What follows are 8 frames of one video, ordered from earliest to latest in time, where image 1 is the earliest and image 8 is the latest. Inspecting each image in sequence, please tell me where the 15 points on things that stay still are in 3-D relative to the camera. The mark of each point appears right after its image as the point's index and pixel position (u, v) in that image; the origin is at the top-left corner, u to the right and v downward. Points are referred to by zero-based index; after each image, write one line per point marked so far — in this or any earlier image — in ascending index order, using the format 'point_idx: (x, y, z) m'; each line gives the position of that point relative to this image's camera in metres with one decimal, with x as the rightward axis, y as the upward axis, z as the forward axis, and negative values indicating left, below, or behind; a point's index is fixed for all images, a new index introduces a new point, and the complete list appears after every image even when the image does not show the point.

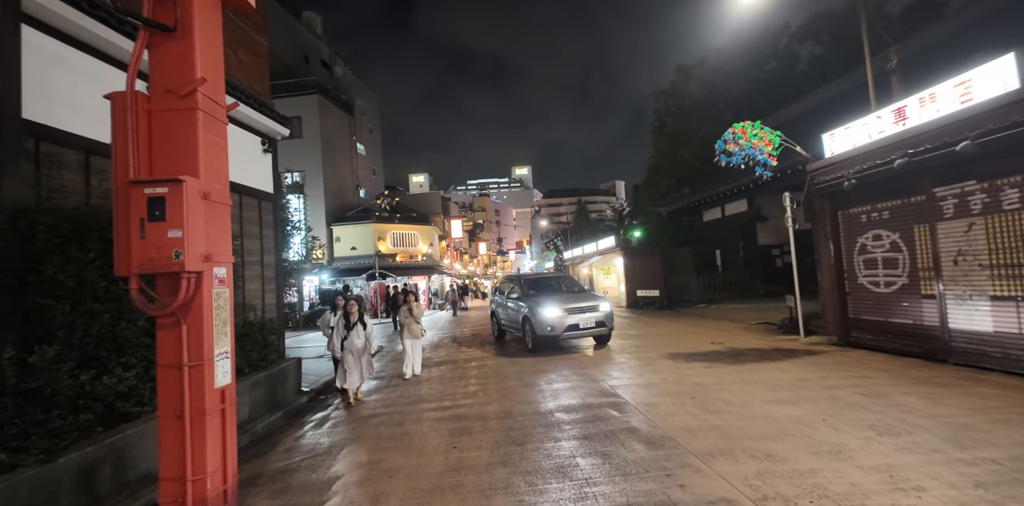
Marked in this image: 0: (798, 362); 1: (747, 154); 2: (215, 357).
0: (+5.0, -1.9, +7.4) m
1: (+4.9, +2.1, +8.8) m
2: (-2.3, -0.8, +3.4) m
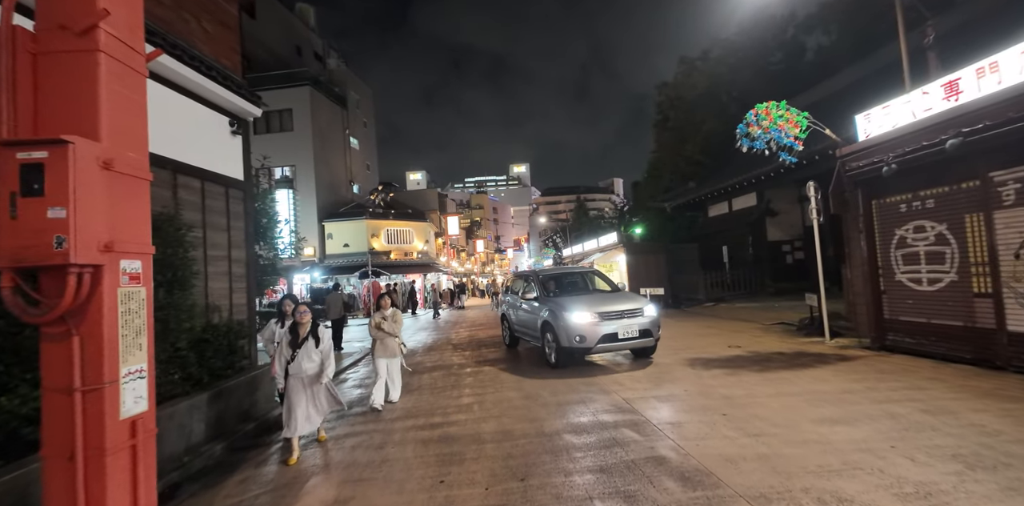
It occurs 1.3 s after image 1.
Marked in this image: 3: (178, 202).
0: (+5.0, -1.8, +6.6) m
1: (+4.9, +2.2, +7.9) m
2: (-2.3, -0.7, +2.5) m
3: (-4.9, +0.7, +6.2) m
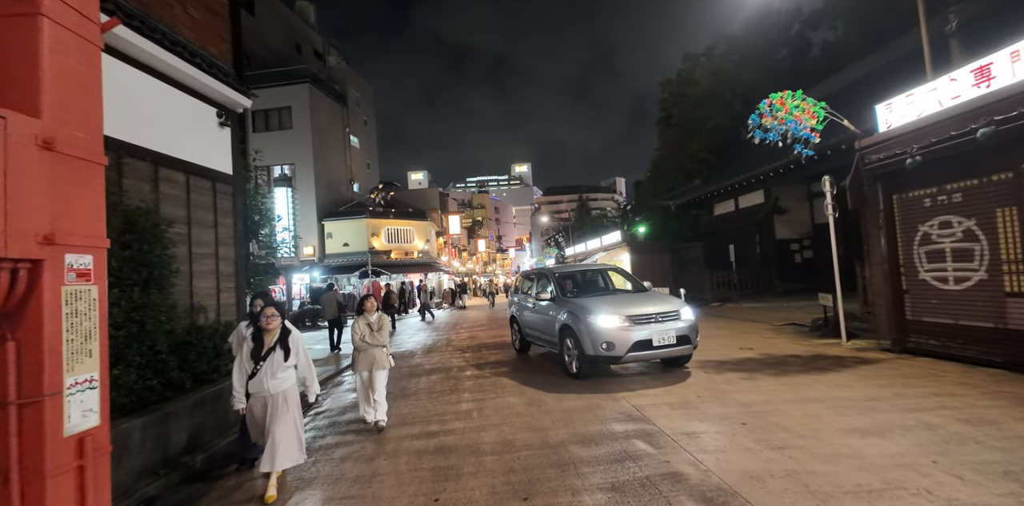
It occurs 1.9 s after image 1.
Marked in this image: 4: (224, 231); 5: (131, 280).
0: (+5.0, -1.8, +6.2) m
1: (+4.9, +2.2, +7.6) m
2: (-2.3, -0.7, +2.1) m
3: (-4.9, +0.8, +5.9) m
4: (-4.8, +0.4, +7.1) m
5: (-4.3, -0.3, +4.8) m
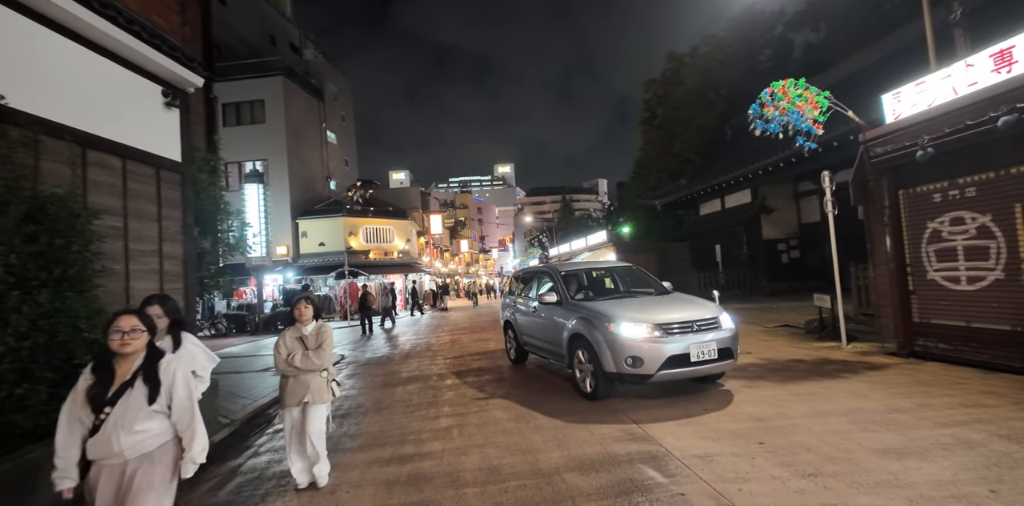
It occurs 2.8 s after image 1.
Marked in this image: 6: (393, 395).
0: (+4.8, -1.7, +5.7) m
1: (+4.6, +2.2, +7.1) m
2: (-2.3, -0.7, +1.4) m
3: (-5.1, +0.8, +5.0) m
4: (-5.0, +0.4, +6.2) m
5: (-4.4, -0.2, +3.9) m
6: (-2.0, -2.4, +7.0) m
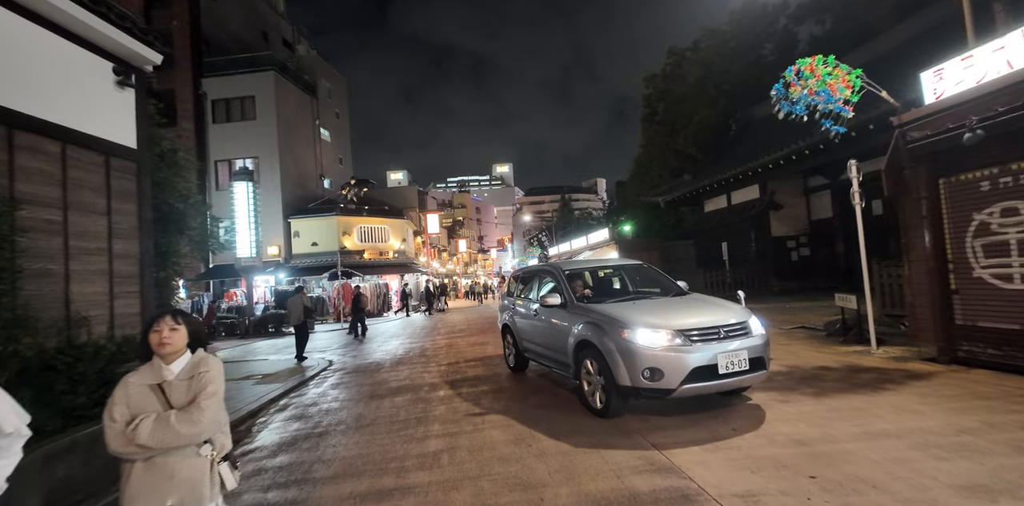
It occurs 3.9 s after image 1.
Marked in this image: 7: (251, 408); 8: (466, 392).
0: (+4.8, -1.7, +5.0) m
1: (+4.6, +2.3, +6.4) m
2: (-2.3, -0.6, +0.7) m
3: (-5.1, +0.8, +4.3) m
4: (-5.1, +0.4, +5.5) m
5: (-4.4, -0.2, +3.2) m
6: (-2.0, -2.3, +6.3) m
7: (-4.3, -2.6, +6.9) m
8: (-0.7, -2.2, +6.8) m
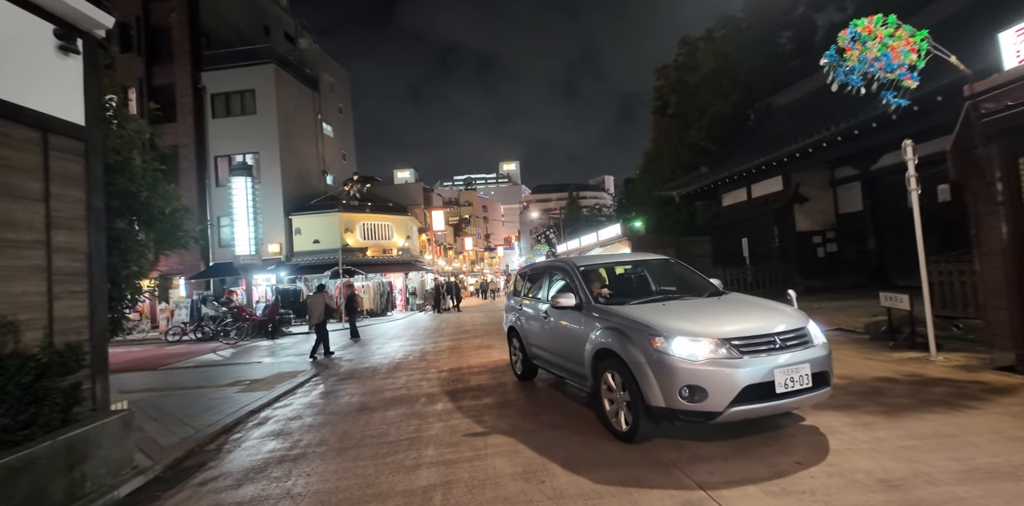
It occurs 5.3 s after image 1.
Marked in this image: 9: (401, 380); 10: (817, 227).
0: (+4.9, -1.6, +4.1) m
1: (+4.7, +2.4, +5.5) m
2: (-2.3, -0.6, -0.1) m
3: (-5.0, +0.9, +3.5) m
4: (-5.0, +0.5, +4.8) m
5: (-4.4, -0.2, +2.5) m
6: (-1.9, -2.2, +5.5) m
7: (-4.1, -2.5, +6.2) m
8: (-0.6, -2.1, +5.9) m
9: (-2.1, -2.4, +8.0) m
10: (+11.3, +0.9, +15.7) m
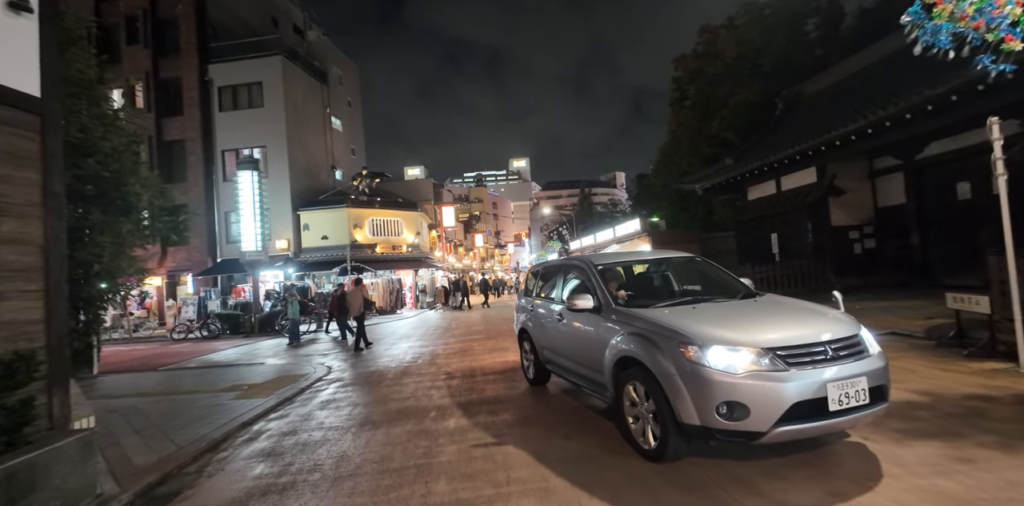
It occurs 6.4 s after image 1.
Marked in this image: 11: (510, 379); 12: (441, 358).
0: (+5.1, -1.5, +3.2) m
1: (+5.0, +2.5, +4.6) m
2: (-2.2, -0.5, -0.8) m
3: (-4.8, +1.0, +2.9) m
4: (-4.7, +0.6, +4.1) m
5: (-4.2, -0.1, +1.8) m
6: (-1.6, -2.2, +4.8) m
7: (-3.9, -2.4, +5.5) m
8: (-0.4, -2.1, +5.2) m
9: (-1.8, -2.3, +7.3) m
10: (+11.8, +1.1, +14.7) m
11: (0.0, -2.3, +7.7) m
12: (-1.7, -2.5, +10.1) m
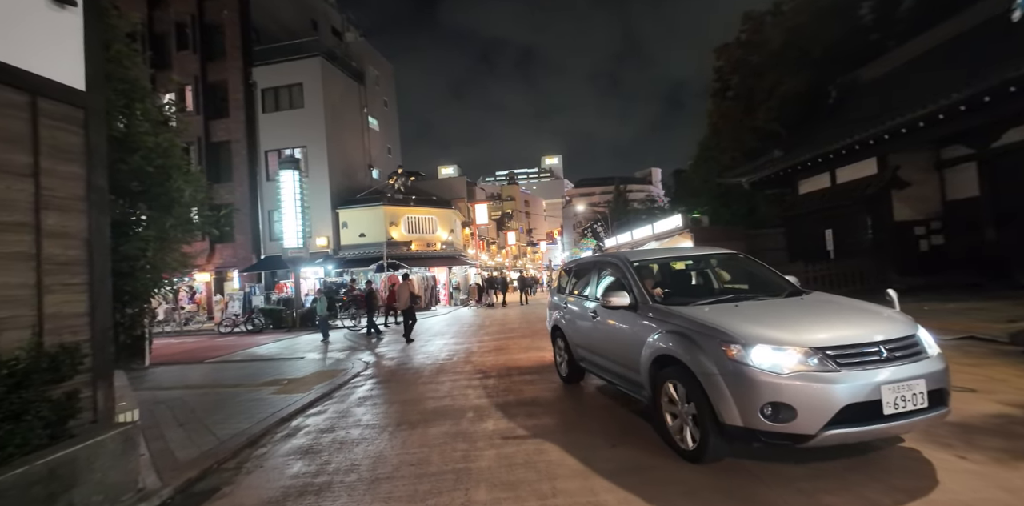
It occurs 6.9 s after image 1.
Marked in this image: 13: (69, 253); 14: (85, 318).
0: (+5.5, -1.5, +2.6) m
1: (+5.4, +2.5, +3.9) m
2: (-2.2, -0.5, -0.9) m
3: (-4.5, +1.0, +3.0) m
4: (-4.3, +0.6, +4.2) m
5: (-3.9, -0.1, +1.8) m
6: (-1.2, -2.1, +4.6) m
7: (-3.3, -2.3, +5.5) m
8: (+0.1, -2.0, +4.9) m
9: (-1.1, -2.2, +7.1) m
10: (+13.0, +1.2, +13.5) m
11: (+0.7, -2.2, +7.4) m
12: (-0.8, -2.4, +10.0) m
13: (-4.3, 0.0, +4.2) m
14: (-4.2, -0.6, +4.2) m
